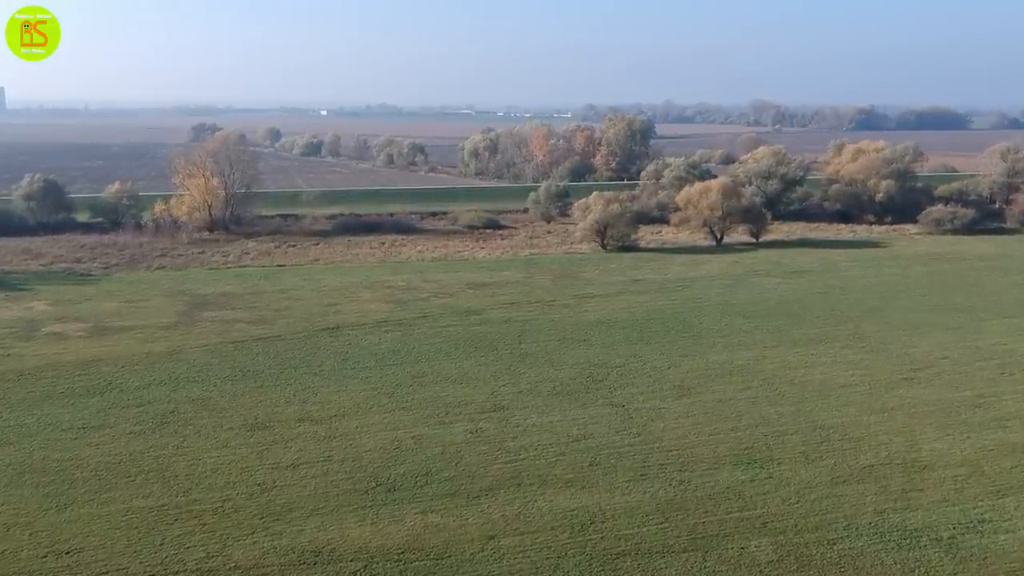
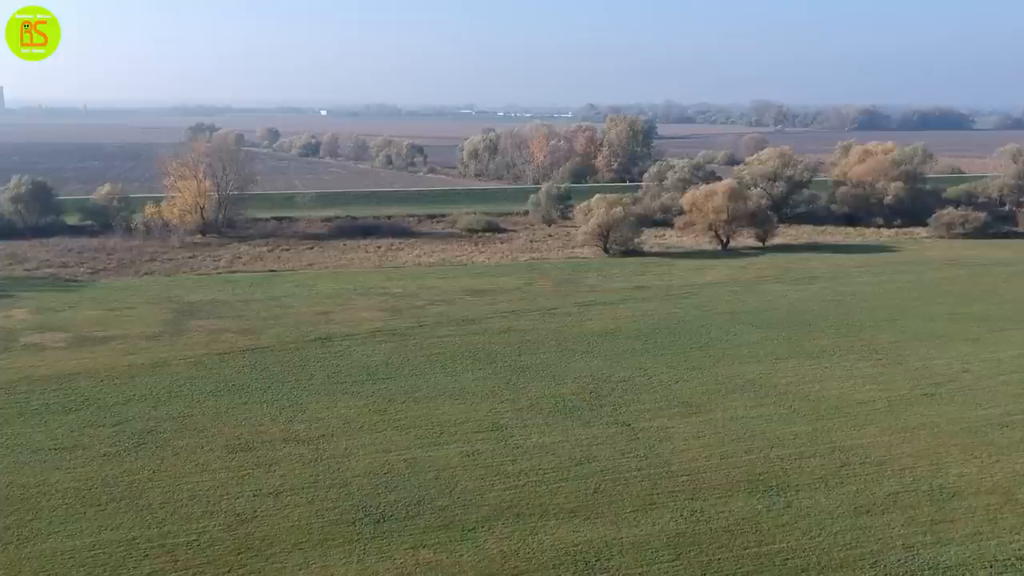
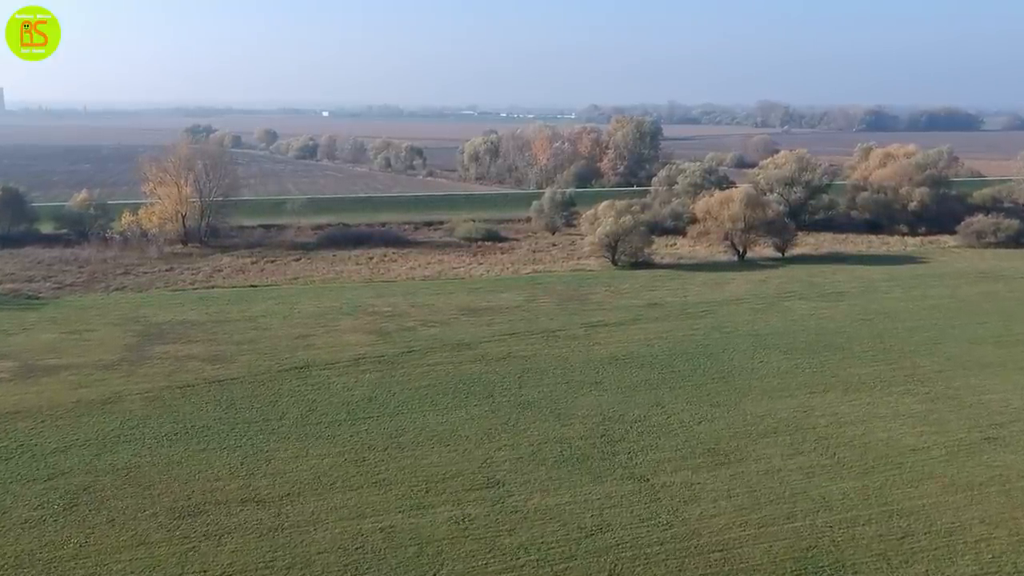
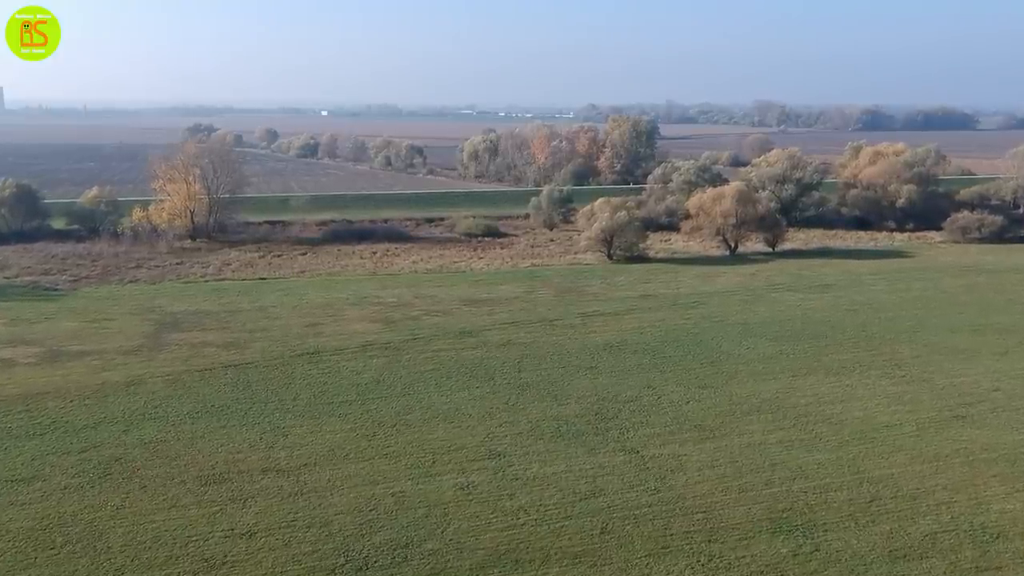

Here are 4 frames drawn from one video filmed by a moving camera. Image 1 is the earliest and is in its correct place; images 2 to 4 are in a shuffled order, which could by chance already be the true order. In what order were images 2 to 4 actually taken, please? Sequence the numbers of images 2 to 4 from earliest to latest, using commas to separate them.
2, 4, 3
